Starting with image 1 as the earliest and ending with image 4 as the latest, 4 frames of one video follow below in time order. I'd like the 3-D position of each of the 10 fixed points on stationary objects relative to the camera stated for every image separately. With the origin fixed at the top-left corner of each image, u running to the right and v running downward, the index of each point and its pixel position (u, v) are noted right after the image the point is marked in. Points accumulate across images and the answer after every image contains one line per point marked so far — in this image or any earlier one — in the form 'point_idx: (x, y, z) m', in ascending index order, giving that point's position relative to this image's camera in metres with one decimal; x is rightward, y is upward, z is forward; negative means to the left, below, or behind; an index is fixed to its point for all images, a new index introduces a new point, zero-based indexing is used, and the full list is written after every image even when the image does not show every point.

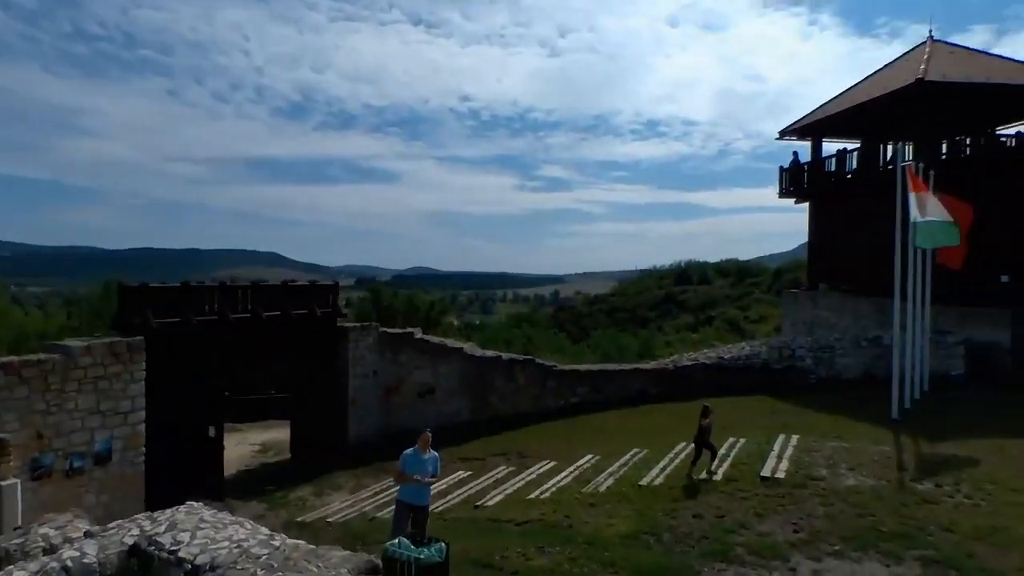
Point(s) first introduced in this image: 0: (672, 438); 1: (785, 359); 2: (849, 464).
0: (+3.0, -2.9, +11.7) m
1: (+6.6, -1.7, +14.9) m
2: (+4.6, -2.4, +8.4) m
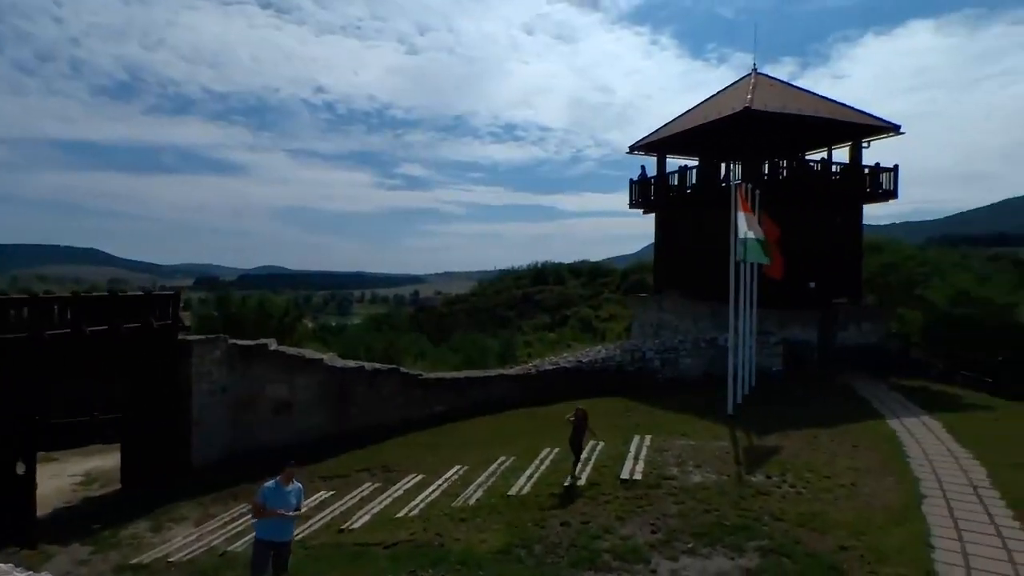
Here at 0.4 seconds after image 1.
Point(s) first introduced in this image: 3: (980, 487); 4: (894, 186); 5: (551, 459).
0: (+0.5, -3.0, +12.0) m
1: (+3.2, -1.9, +16.0) m
2: (+2.8, -2.6, +9.2) m
3: (+6.2, -2.6, +8.1) m
4: (+12.3, +3.2, +19.7) m
5: (+0.7, -2.9, +10.3) m
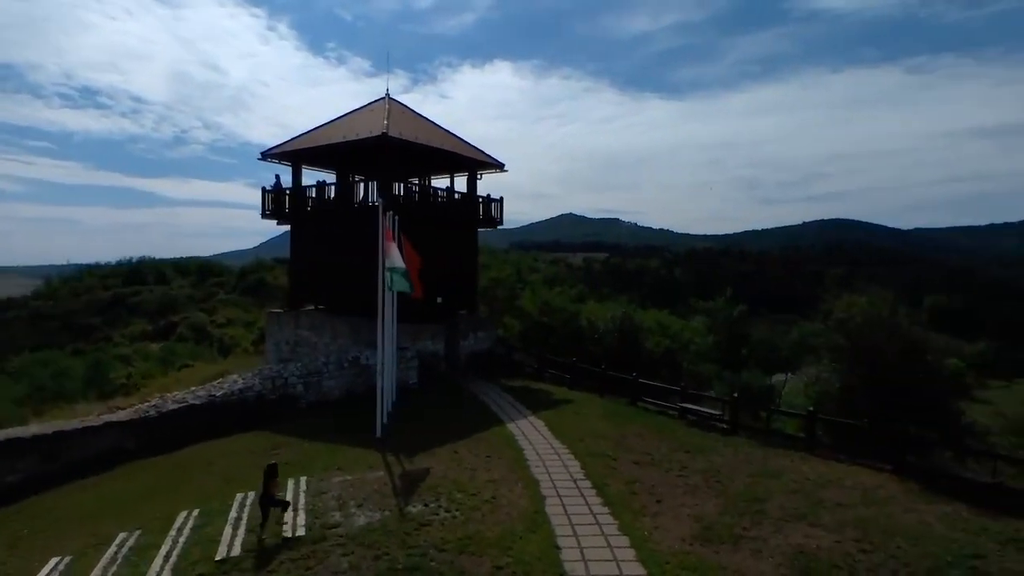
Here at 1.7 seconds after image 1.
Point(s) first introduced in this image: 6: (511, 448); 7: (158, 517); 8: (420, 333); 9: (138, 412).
0: (-5.8, -3.6, +10.3) m
1: (-5.8, -2.5, +15.1) m
2: (-2.4, -3.2, +9.3) m
3: (+1.1, -3.2, +10.2) m
4: (-0.4, +2.7, +23.2) m
5: (-4.7, -3.5, +9.0) m
6: (0.0, -3.1, +11.9) m
7: (-5.6, -3.6, +9.7) m
8: (-3.0, -1.4, +19.7) m
9: (-8.2, -2.7, +13.4) m
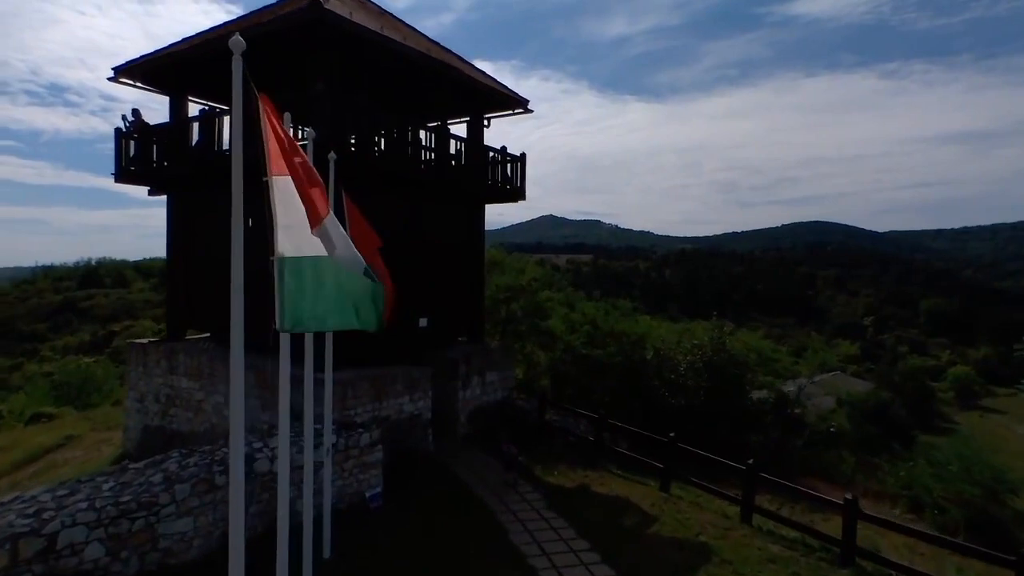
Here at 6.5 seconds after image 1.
0: (-4.8, -3.9, +1.2) m
1: (-4.8, -2.8, +6.0) m
2: (-1.2, -3.4, +0.3) m
3: (+2.2, -3.4, +1.3) m
4: (+0.2, +2.5, +14.3) m
5: (-3.6, -3.8, -0.1) m
6: (+1.0, -3.4, +3.0) m
7: (-4.5, -3.9, +0.6) m
8: (-2.2, -1.7, +10.7) m
9: (-7.2, -3.0, +4.2) m
